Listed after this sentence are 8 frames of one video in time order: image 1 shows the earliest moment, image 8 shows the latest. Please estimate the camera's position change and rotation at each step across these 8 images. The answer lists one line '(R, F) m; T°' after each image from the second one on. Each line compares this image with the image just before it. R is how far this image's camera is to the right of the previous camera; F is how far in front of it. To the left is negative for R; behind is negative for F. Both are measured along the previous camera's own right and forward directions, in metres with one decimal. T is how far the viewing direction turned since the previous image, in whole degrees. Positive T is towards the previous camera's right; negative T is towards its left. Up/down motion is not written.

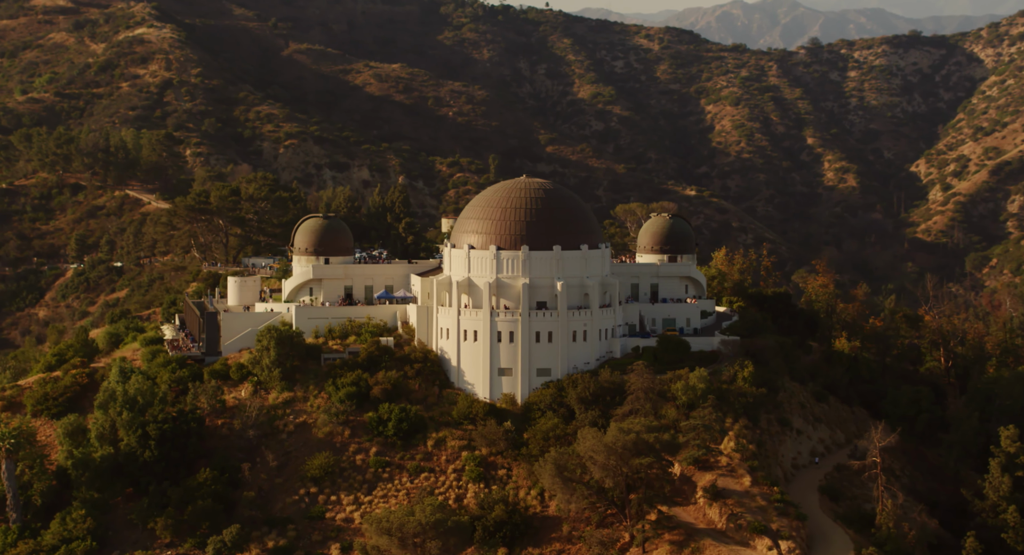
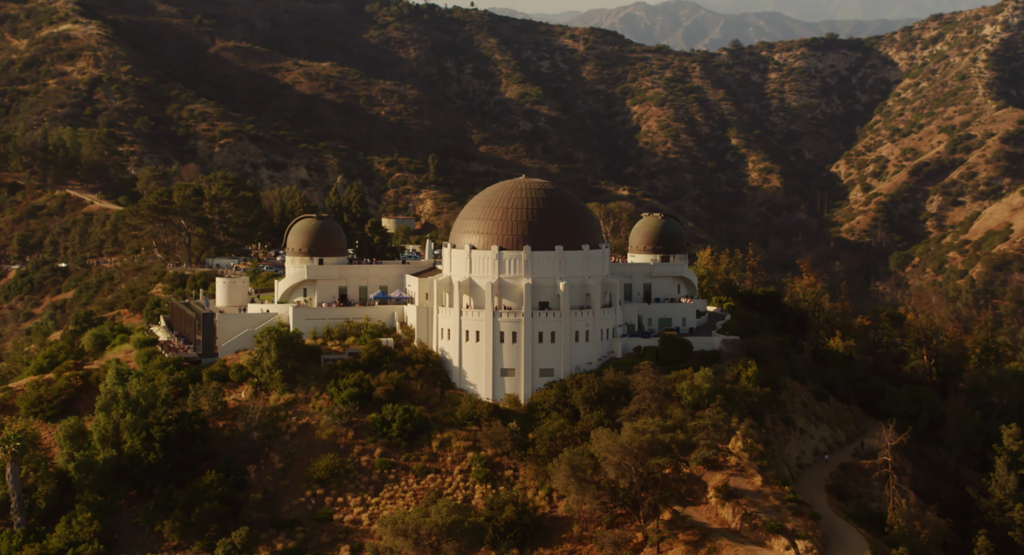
(-1.5, +0.3) m; +1°
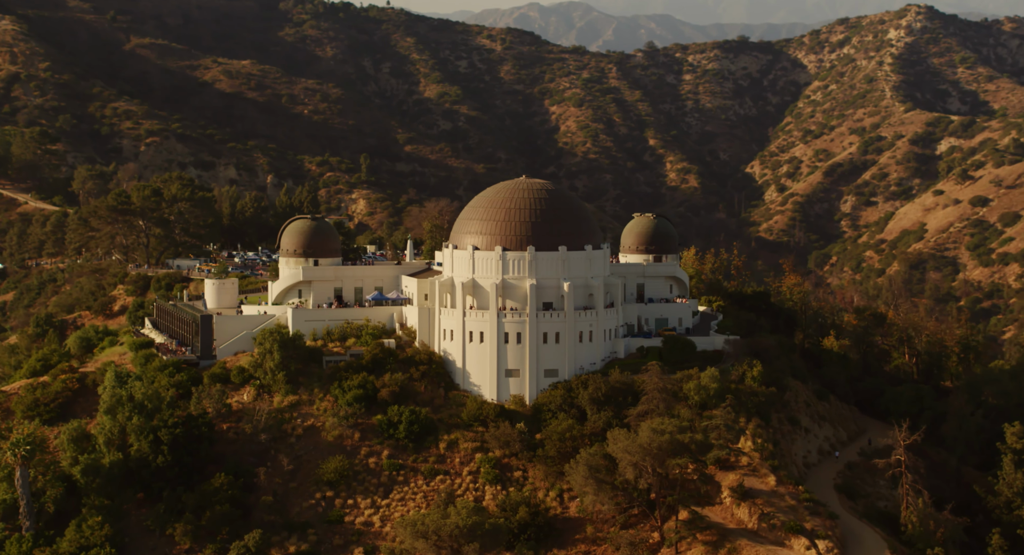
(-1.8, +0.2) m; +1°
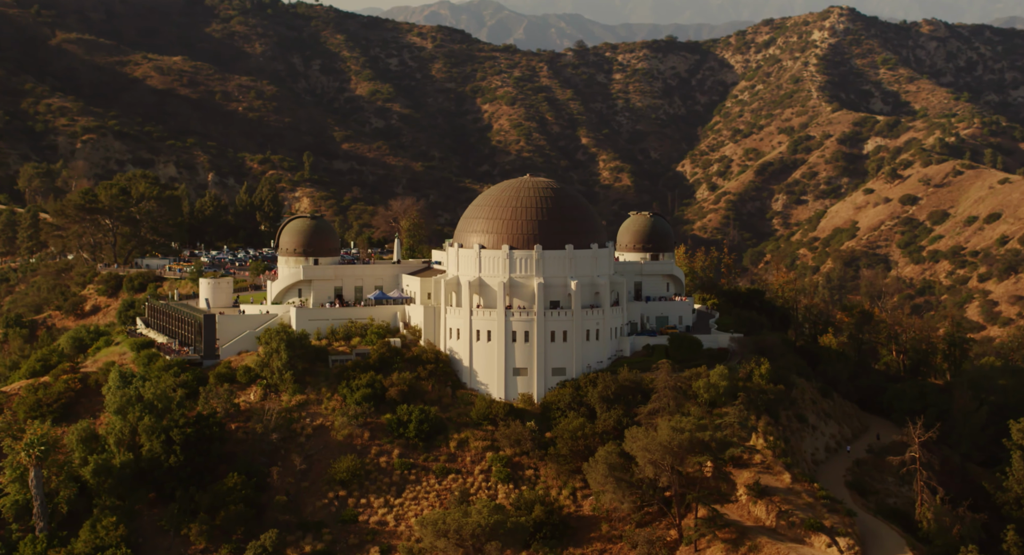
(-1.6, +0.1) m; +1°
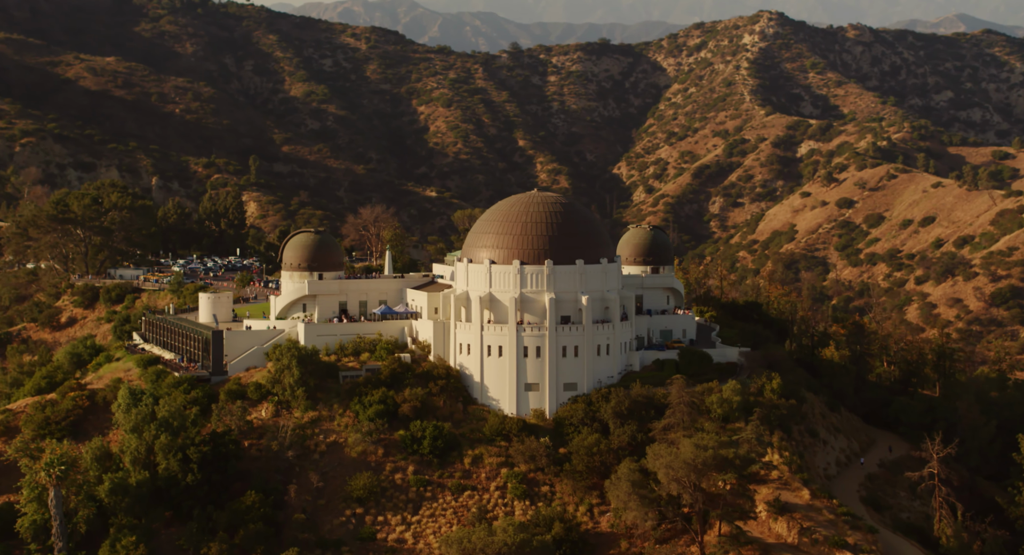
(-1.6, -0.1) m; +1°
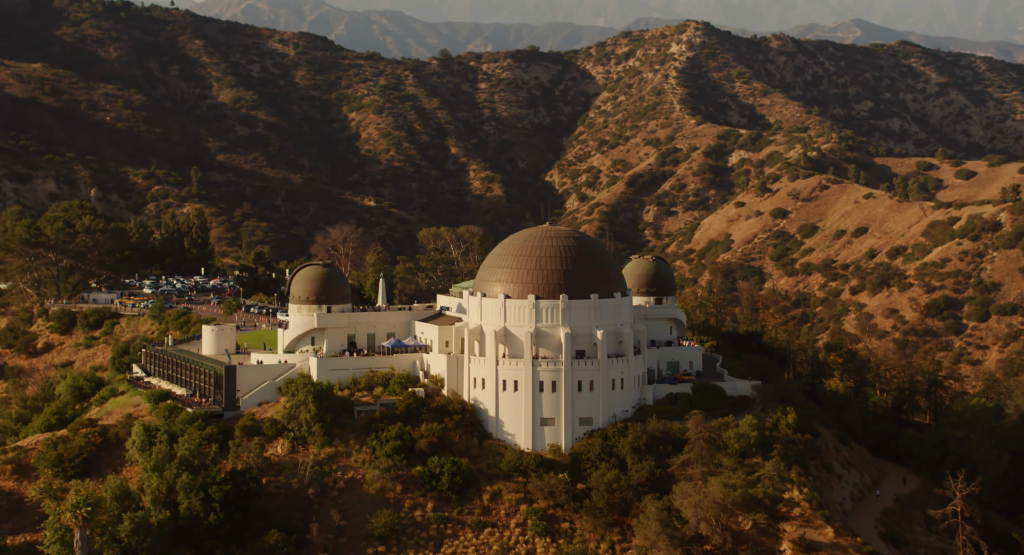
(-1.8, -0.3) m; +1°
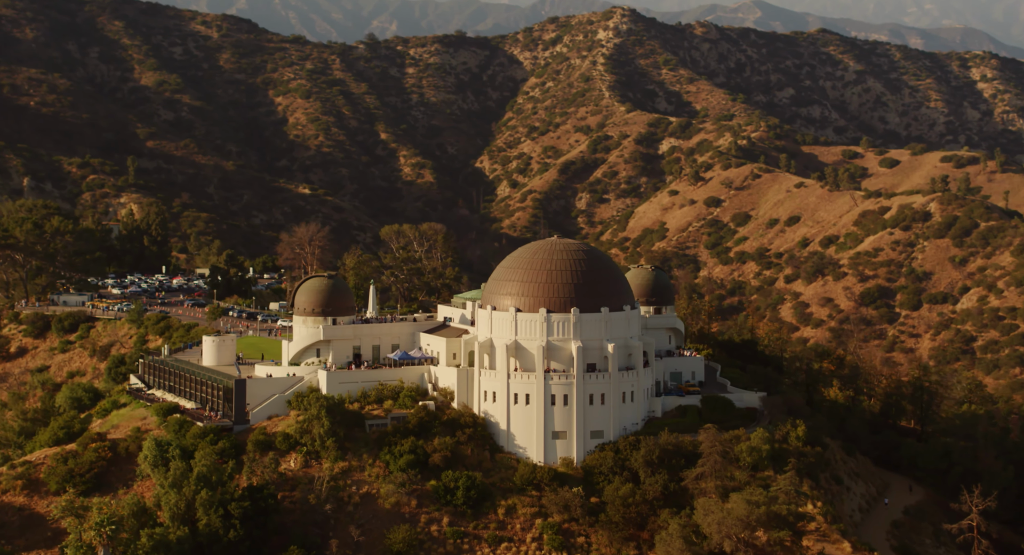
(-1.8, -0.4) m; +1°
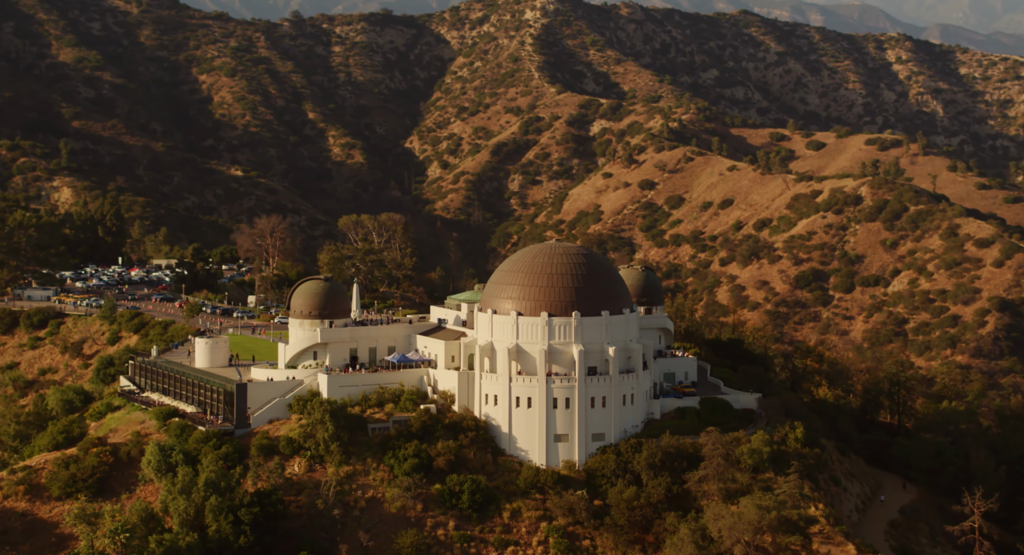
(-1.6, -0.5) m; +1°
